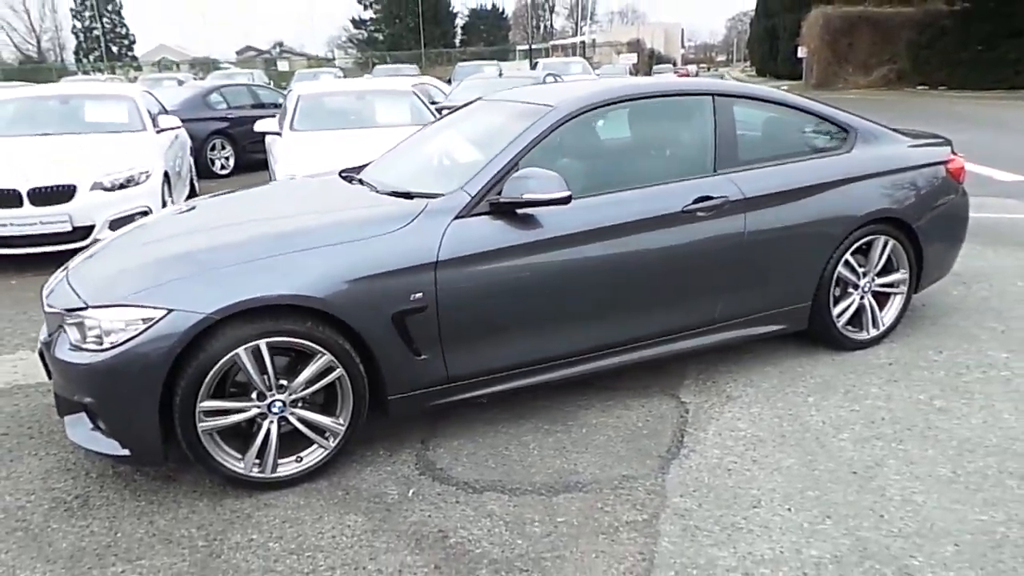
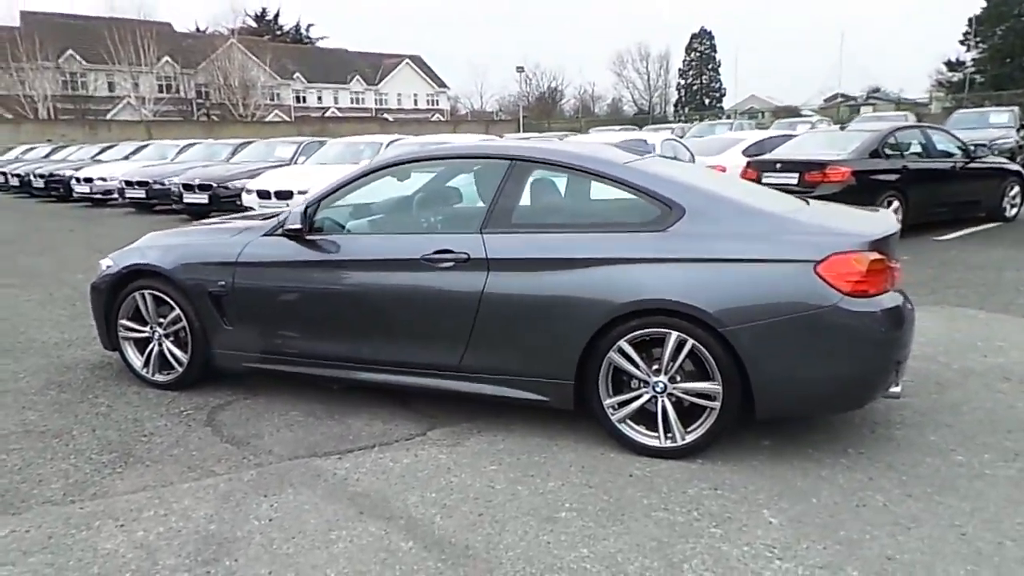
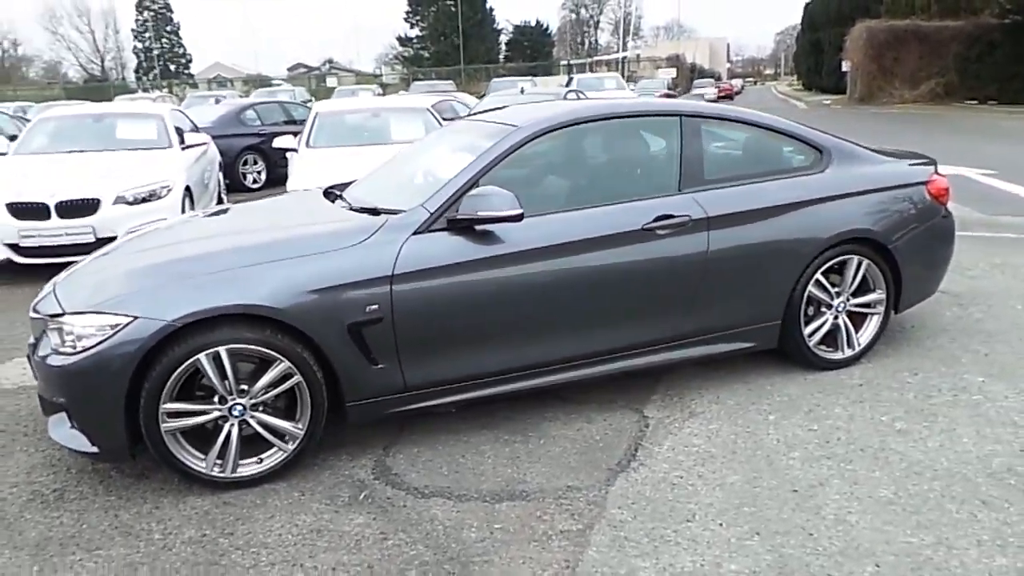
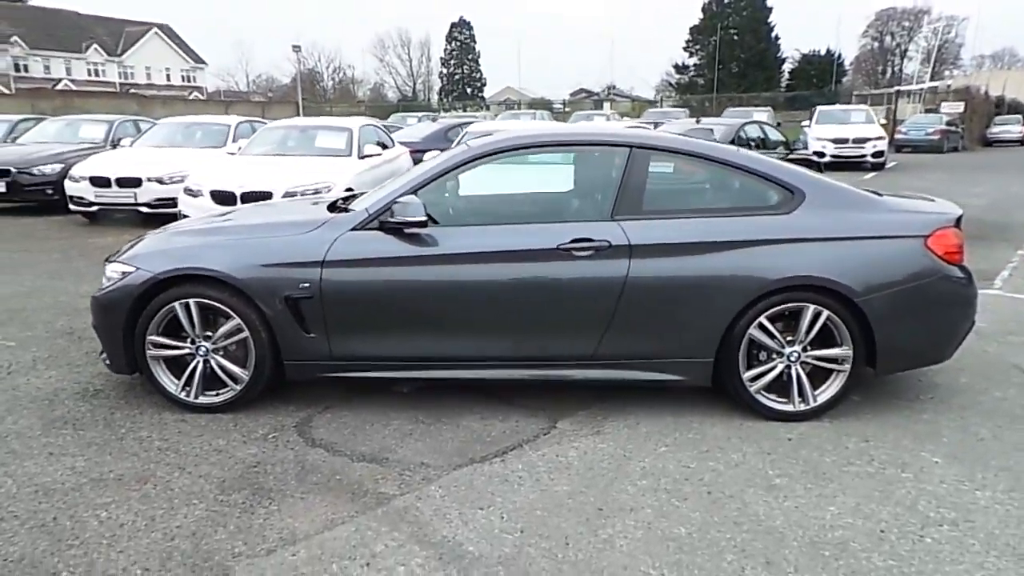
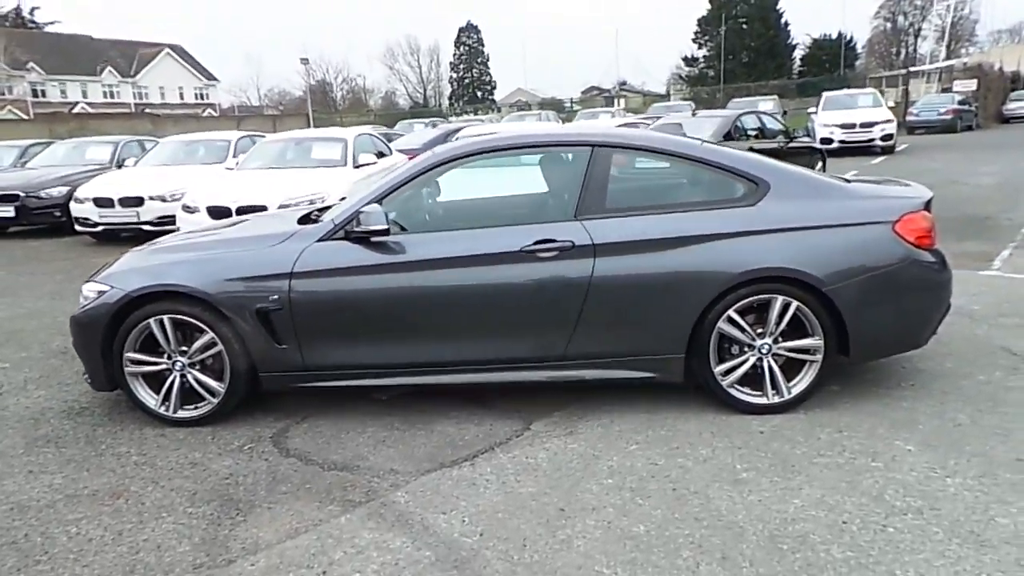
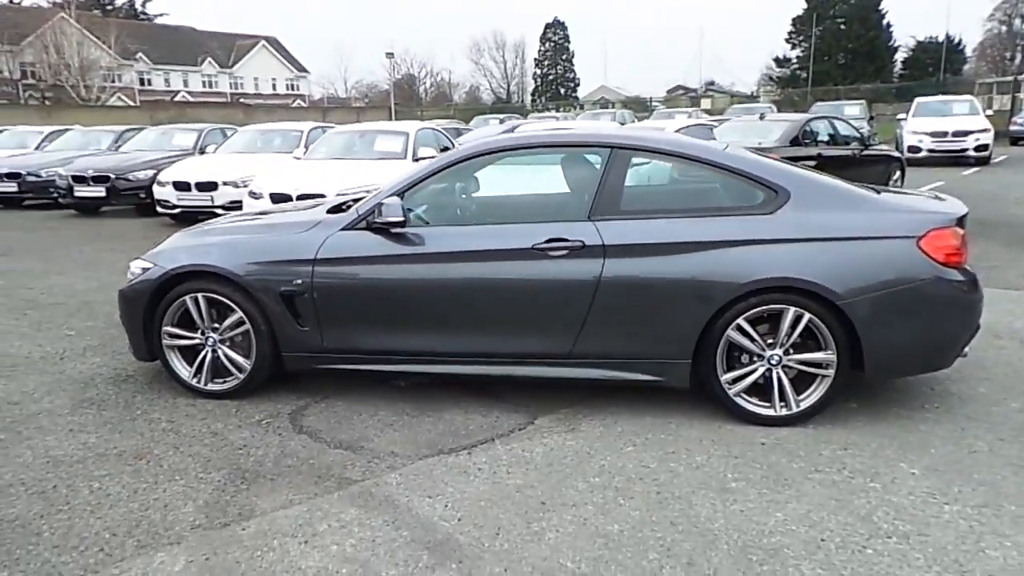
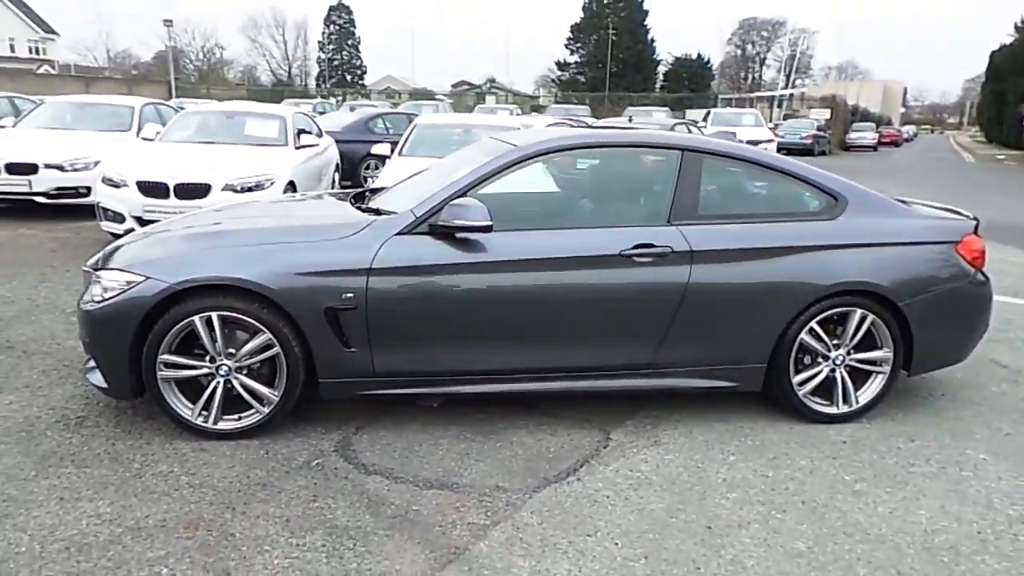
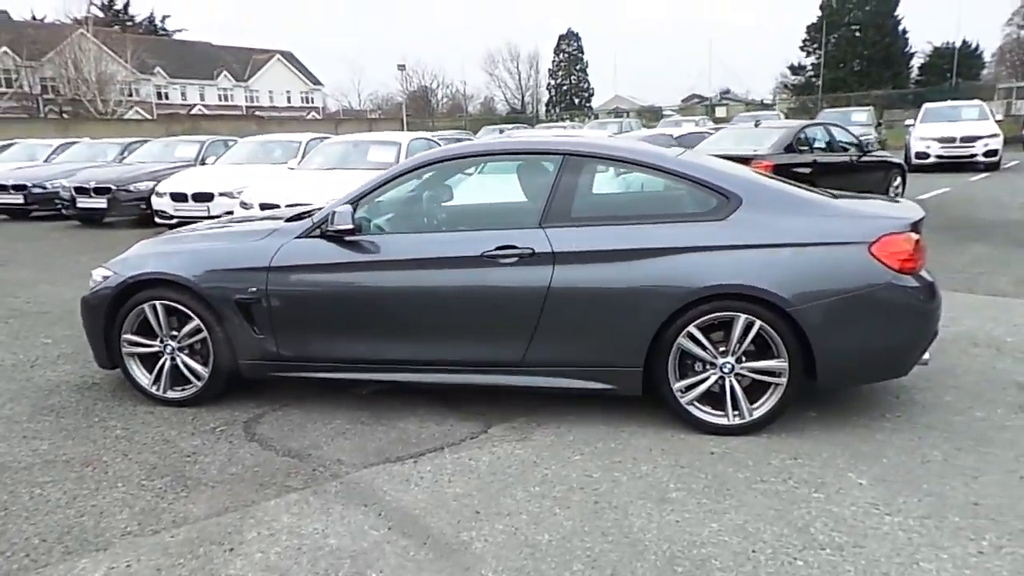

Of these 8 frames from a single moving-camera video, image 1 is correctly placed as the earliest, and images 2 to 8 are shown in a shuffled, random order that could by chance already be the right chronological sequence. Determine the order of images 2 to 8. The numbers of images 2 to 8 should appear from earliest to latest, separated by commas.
3, 7, 4, 5, 6, 8, 2
